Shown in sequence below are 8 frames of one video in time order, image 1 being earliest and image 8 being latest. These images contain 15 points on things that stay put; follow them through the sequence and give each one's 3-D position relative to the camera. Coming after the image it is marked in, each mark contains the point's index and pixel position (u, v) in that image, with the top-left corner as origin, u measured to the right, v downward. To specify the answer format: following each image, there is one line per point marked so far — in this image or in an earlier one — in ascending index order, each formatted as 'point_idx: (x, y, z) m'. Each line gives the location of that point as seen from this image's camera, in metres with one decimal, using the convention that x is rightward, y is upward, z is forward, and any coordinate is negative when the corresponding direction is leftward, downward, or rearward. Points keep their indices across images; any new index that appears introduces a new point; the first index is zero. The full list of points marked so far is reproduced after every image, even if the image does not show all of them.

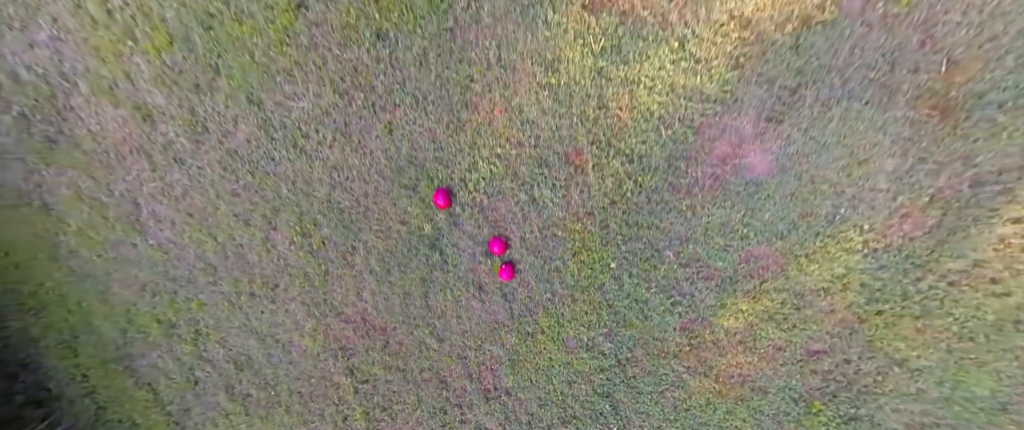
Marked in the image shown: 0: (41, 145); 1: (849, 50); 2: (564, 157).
0: (-2.4, +0.4, +2.2) m
1: (+1.2, +0.6, +1.6) m
2: (+0.2, +0.2, +1.8) m
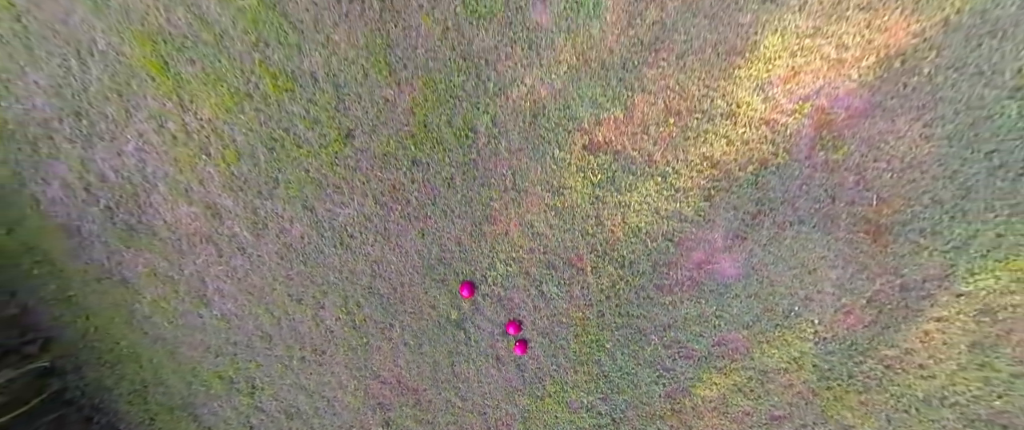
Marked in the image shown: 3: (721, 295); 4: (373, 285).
0: (-2.3, -0.1, +2.6) m
1: (+1.3, +0.1, +1.9) m
2: (+0.3, -0.2, +2.2) m
3: (+1.0, -0.4, +2.1) m
4: (-0.8, -0.4, +2.4) m
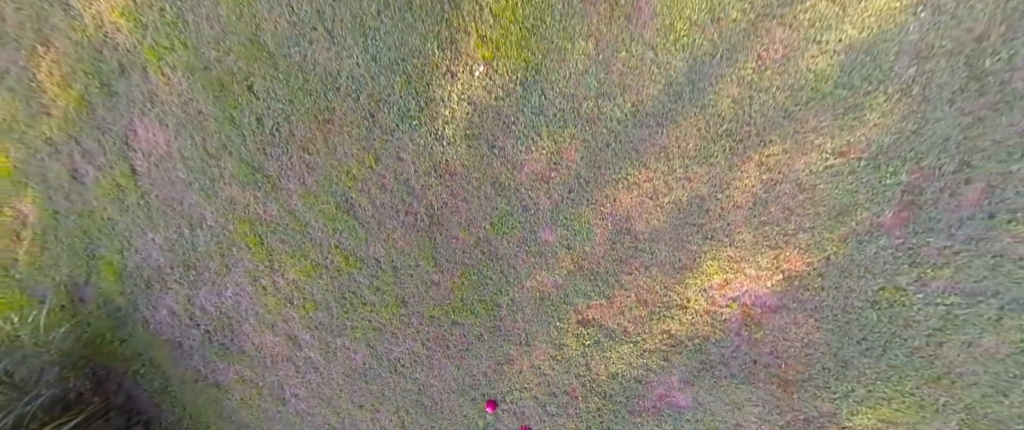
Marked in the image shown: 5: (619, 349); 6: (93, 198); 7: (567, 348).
0: (-2.2, -1.0, +3.4) m
1: (+1.3, -0.8, +2.7) m
2: (+0.4, -1.2, +2.9) m
3: (+1.1, -1.3, +2.9) m
4: (-0.7, -1.3, +3.2) m
5: (+0.7, -0.8, +2.8) m
6: (-2.9, +0.2, +3.0) m
7: (+0.3, -0.9, +2.8) m
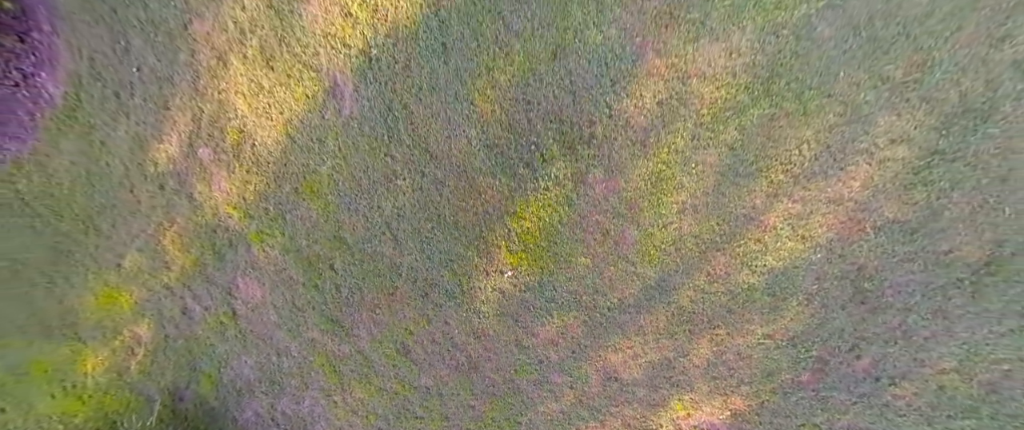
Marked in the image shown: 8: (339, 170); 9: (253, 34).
0: (-2.1, -2.2, +4.3) m
1: (+1.5, -2.0, +3.6) m
2: (+0.5, -2.4, +3.8) m
3: (+1.2, -2.5, +3.8) m
4: (-0.5, -2.5, +4.0) m
5: (+0.8, -2.0, +3.7) m
6: (-2.8, -1.0, +3.9) m
7: (+0.5, -2.0, +3.7) m
8: (-1.3, +0.3, +3.2) m
9: (-1.8, +1.3, +3.1) m
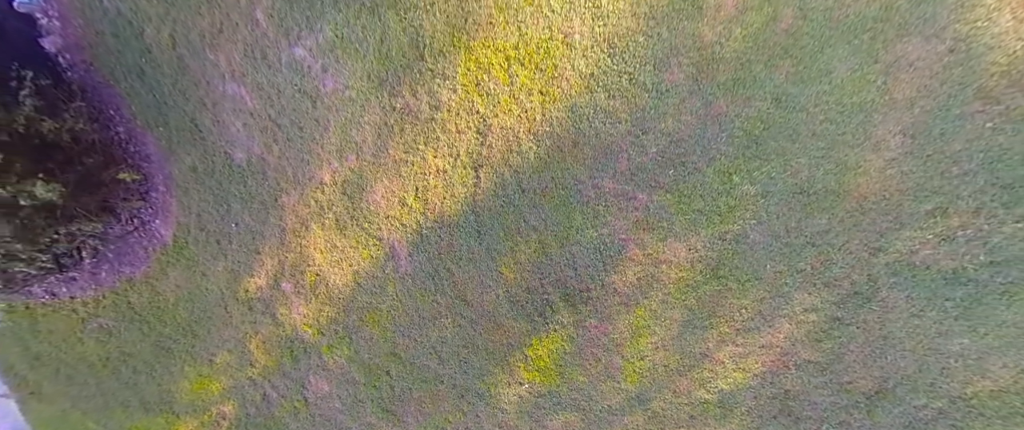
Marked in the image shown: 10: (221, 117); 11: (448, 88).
0: (-1.9, -3.4, +5.3) m
1: (+1.6, -3.2, +4.6) m
2: (+0.7, -3.6, +4.9) m
3: (+1.4, -3.7, +4.9) m
4: (-0.4, -3.7, +5.1) m
5: (+1.0, -3.2, +4.7) m
6: (-2.6, -2.2, +5.0) m
7: (+0.6, -3.2, +4.8) m
8: (-1.1, -0.9, +4.2) m
9: (-1.7, 0.0, +4.1) m
10: (-2.7, +0.9, +4.0) m
11: (-0.5, +1.0, +3.5) m
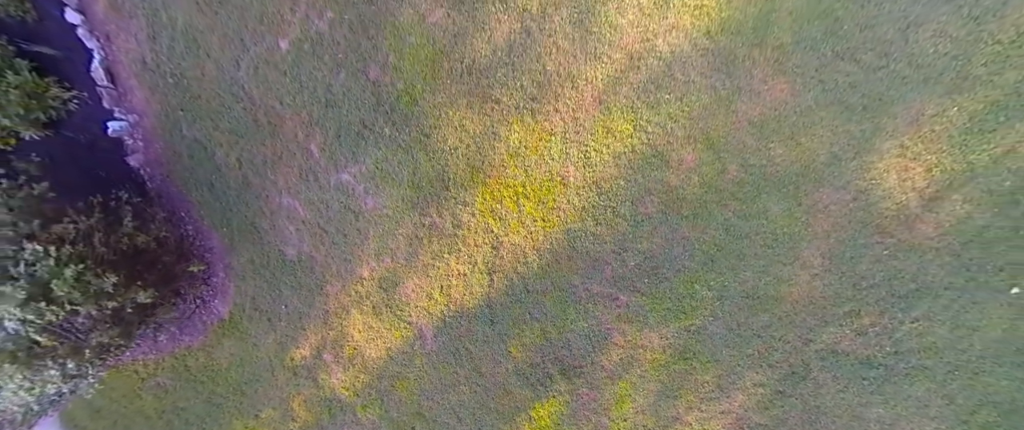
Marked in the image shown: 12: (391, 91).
0: (-1.9, -4.4, +6.1) m
1: (+1.7, -4.2, +5.5) m
2: (+0.7, -4.5, +5.7) m
3: (+1.5, -4.7, +5.7) m
4: (-0.3, -4.7, +6.0) m
5: (+1.0, -4.2, +5.6) m
6: (-2.6, -3.2, +5.8) m
7: (+0.7, -4.2, +5.6) m
8: (-1.0, -1.9, +5.1) m
9: (-1.6, -0.9, +4.9) m
10: (-2.6, -0.1, +4.9) m
11: (-0.4, 0.0, +4.4) m
12: (-1.2, +1.2, +4.2) m
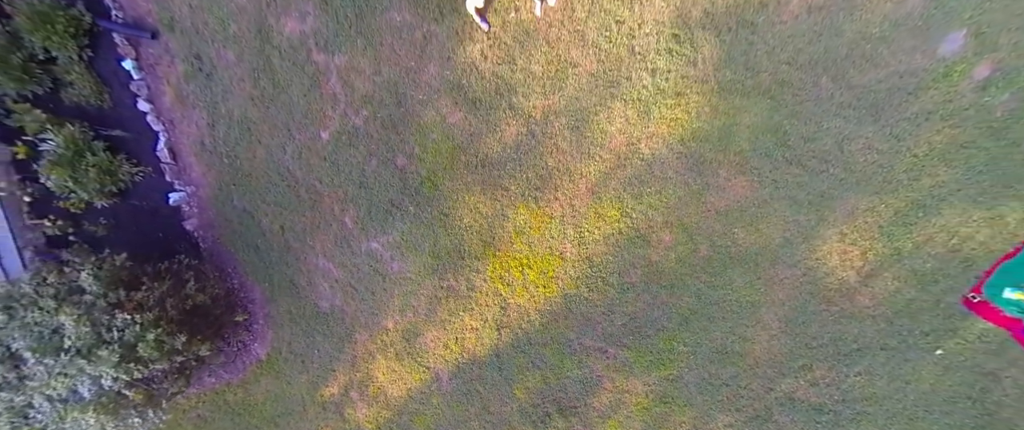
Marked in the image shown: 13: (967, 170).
0: (-1.8, -5.2, +6.8) m
1: (+1.7, -5.0, +6.2) m
2: (+0.8, -5.3, +6.5) m
3: (+1.5, -5.5, +6.4) m
4: (-0.3, -5.5, +6.7) m
5: (+1.1, -5.0, +6.3) m
6: (-2.5, -4.0, +6.5) m
7: (+0.8, -5.0, +6.3) m
8: (-1.0, -2.6, +5.8) m
9: (-1.5, -1.7, +5.7) m
10: (-2.5, -0.8, +5.6) m
11: (-0.4, -0.7, +5.1) m
12: (-1.1, +0.4, +5.0) m
13: (+4.3, +0.4, +4.2) m
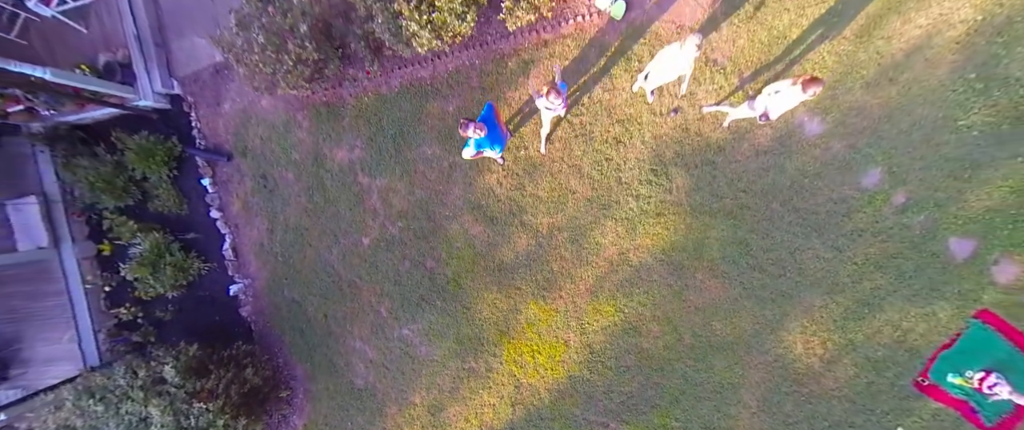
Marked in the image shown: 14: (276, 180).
0: (-1.6, -6.6, +7.3) m
1: (+2.0, -6.3, +6.6) m
2: (+1.0, -6.7, +6.8) m
3: (+1.7, -6.8, +6.8) m
4: (0.0, -6.8, +7.0) m
5: (+1.3, -6.3, +6.7) m
6: (-2.3, -5.4, +7.0) m
7: (+1.0, -6.3, +6.7) m
8: (-0.8, -3.9, +6.4) m
9: (-1.4, -3.0, +6.4) m
10: (-2.4, -2.2, +6.5) m
11: (-0.2, -2.0, +6.0) m
12: (-0.9, -0.8, +5.9) m
13: (+4.4, -0.7, +5.0) m
14: (-3.3, +0.5, +6.2) m
